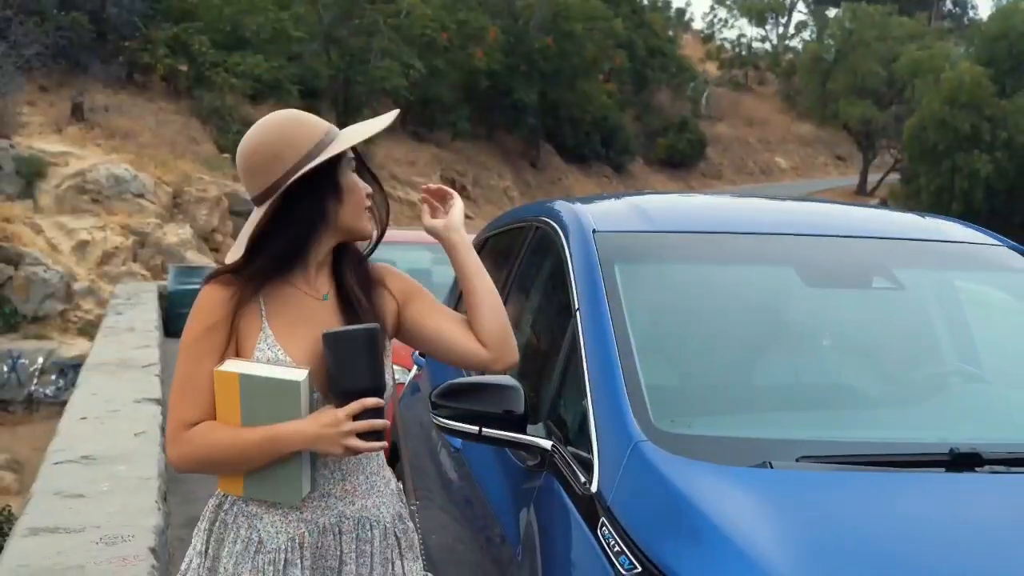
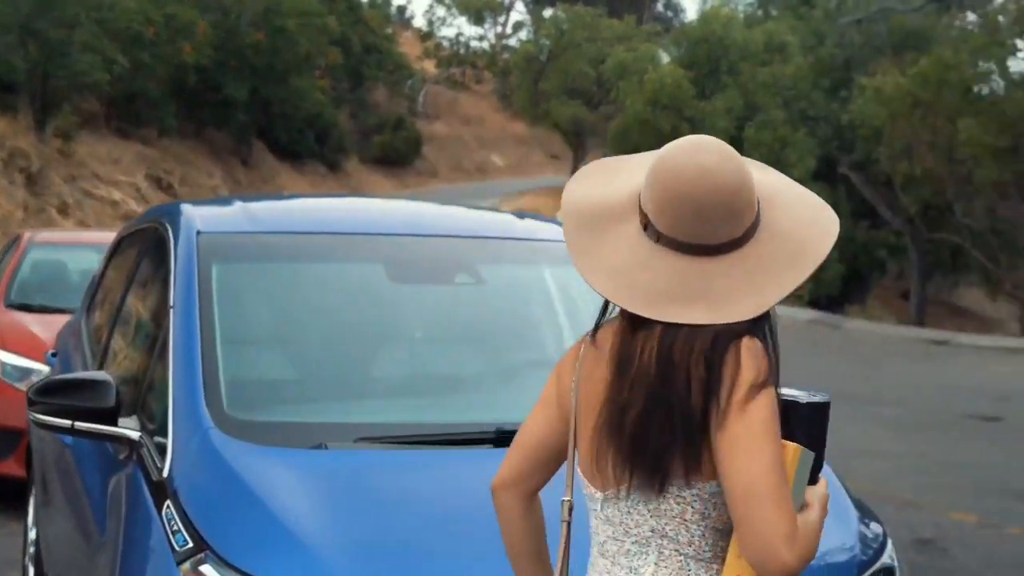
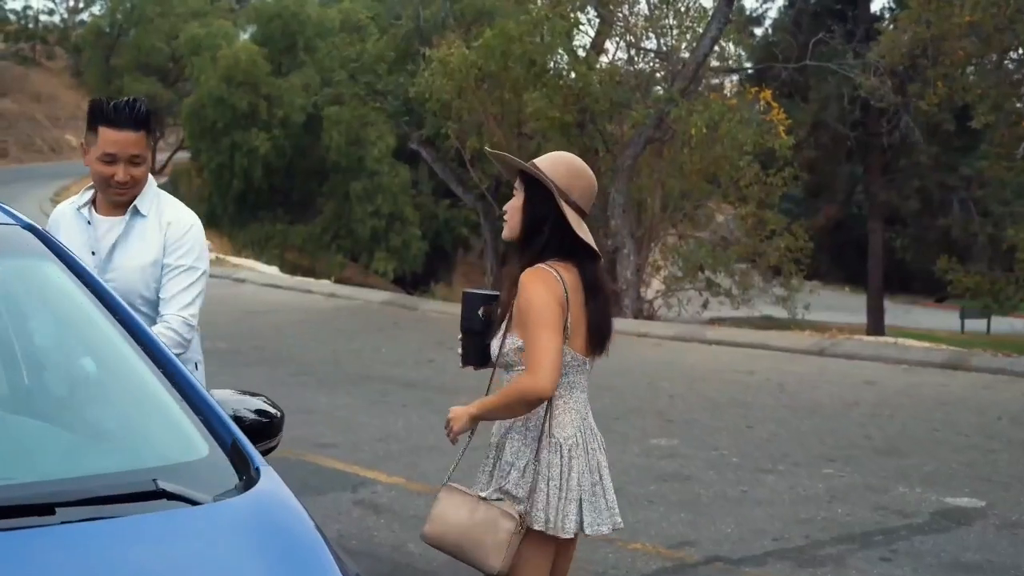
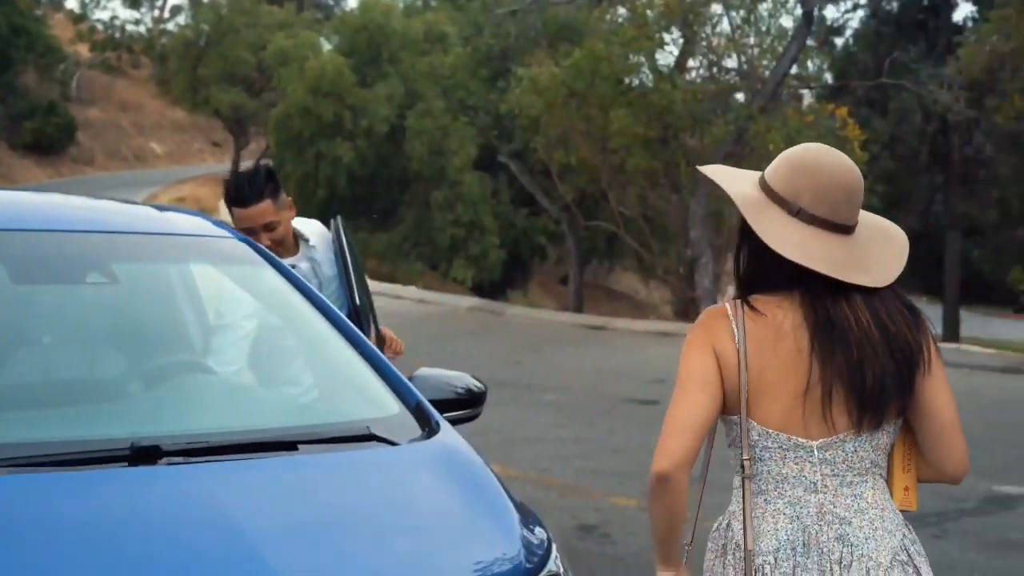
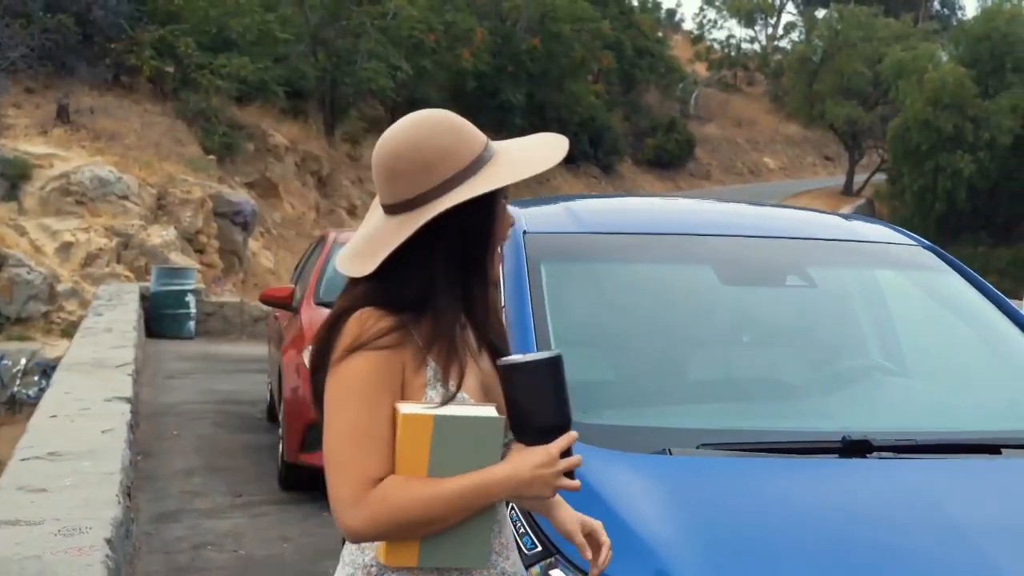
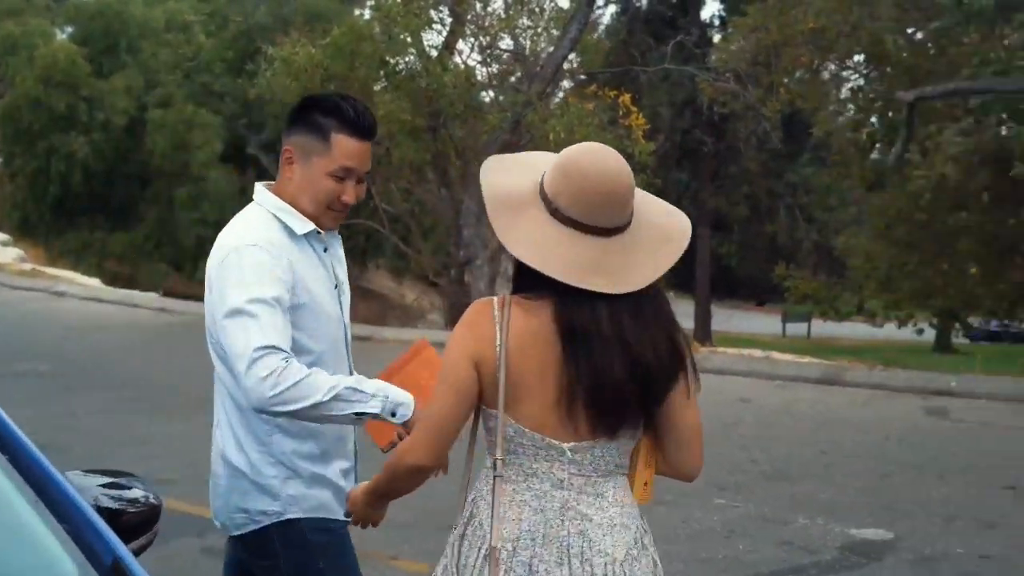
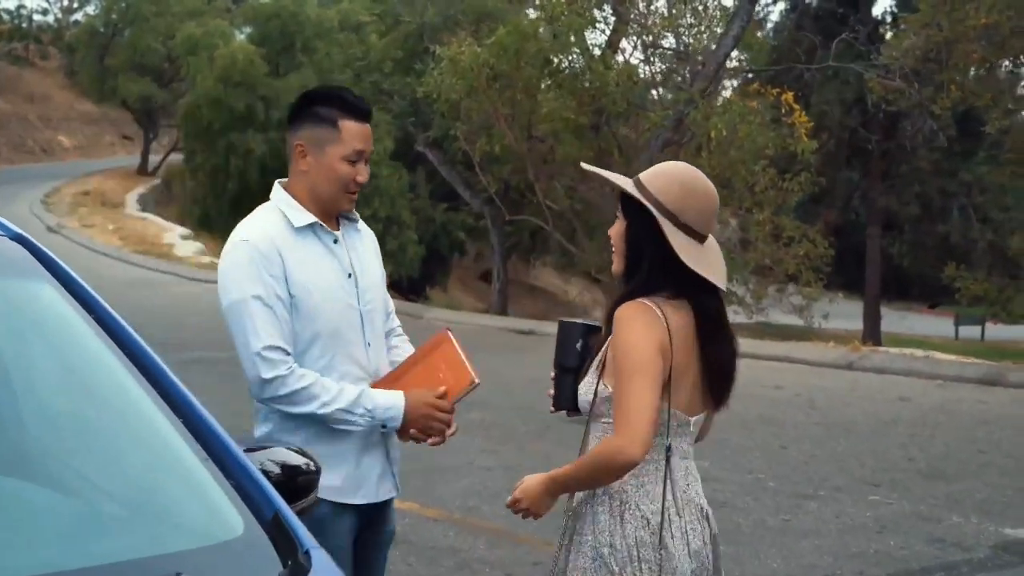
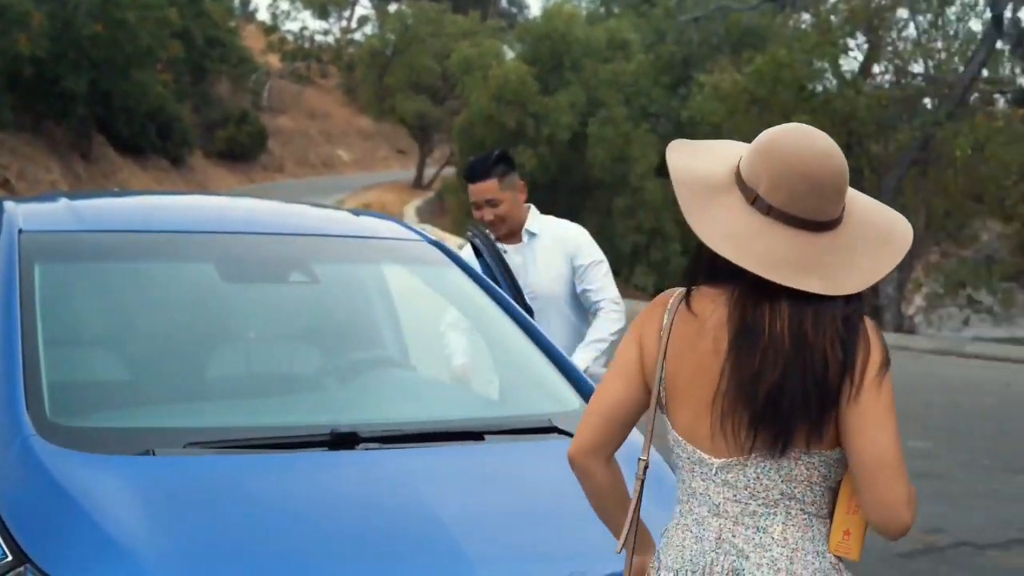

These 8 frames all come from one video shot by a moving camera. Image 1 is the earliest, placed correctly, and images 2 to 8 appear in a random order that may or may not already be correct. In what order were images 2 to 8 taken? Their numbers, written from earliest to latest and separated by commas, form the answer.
5, 2, 8, 4, 3, 7, 6
